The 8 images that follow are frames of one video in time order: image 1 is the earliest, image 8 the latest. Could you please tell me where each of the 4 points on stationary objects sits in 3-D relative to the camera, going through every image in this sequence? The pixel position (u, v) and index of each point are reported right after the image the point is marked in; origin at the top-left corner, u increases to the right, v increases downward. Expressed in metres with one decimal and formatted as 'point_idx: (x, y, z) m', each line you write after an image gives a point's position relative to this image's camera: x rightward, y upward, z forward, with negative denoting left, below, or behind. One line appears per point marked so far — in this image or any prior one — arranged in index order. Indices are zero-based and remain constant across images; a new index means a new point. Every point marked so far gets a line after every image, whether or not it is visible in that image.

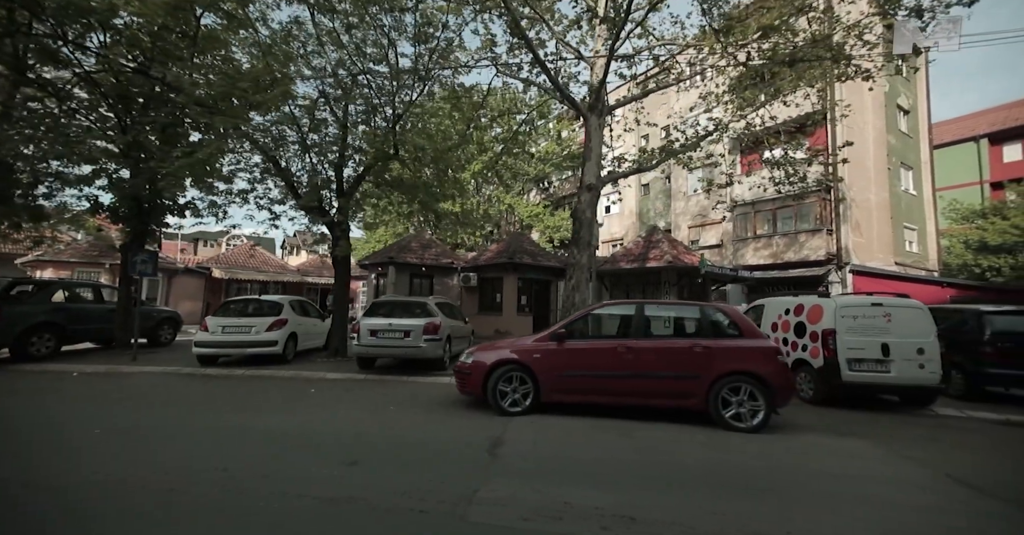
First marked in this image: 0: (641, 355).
0: (+1.6, -1.1, +5.1) m
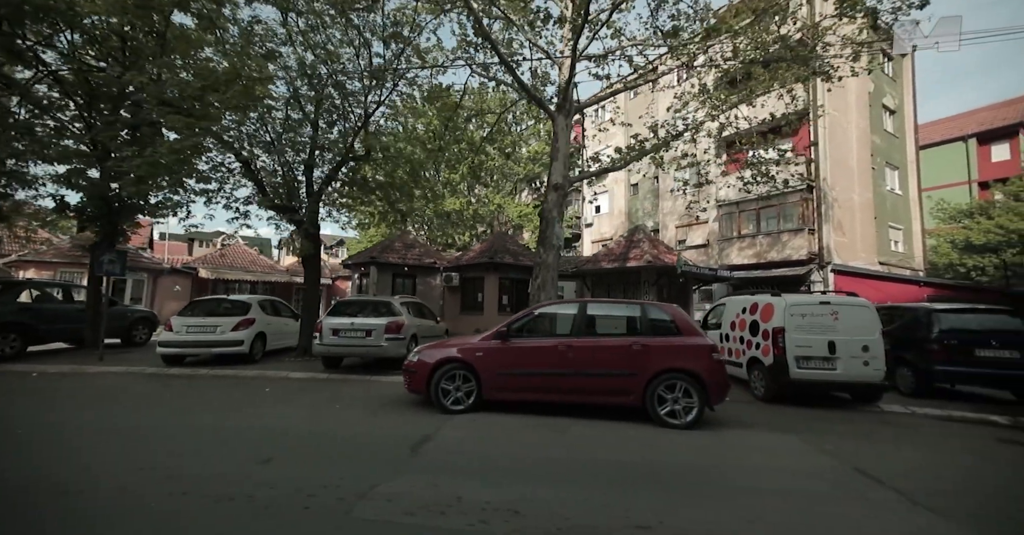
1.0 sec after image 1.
0: (+0.8, -1.0, +5.2) m
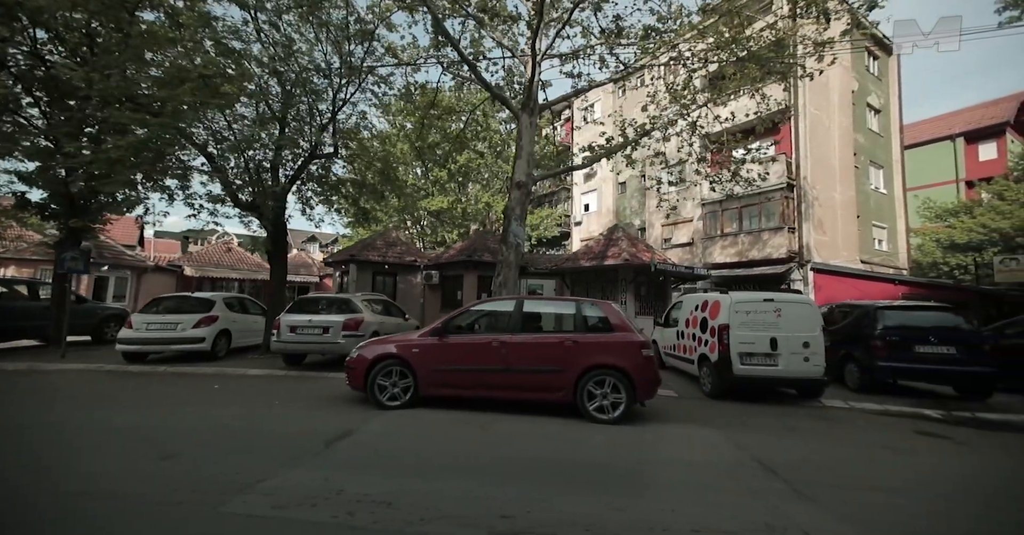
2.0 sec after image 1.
0: (0.0, -1.0, +5.2) m
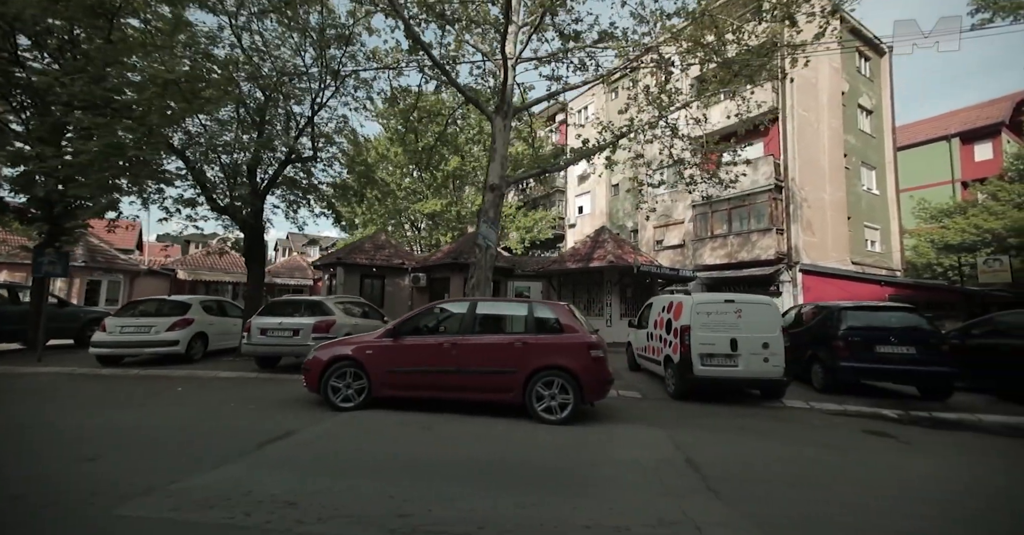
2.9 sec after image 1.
0: (-0.6, -1.0, +5.3) m
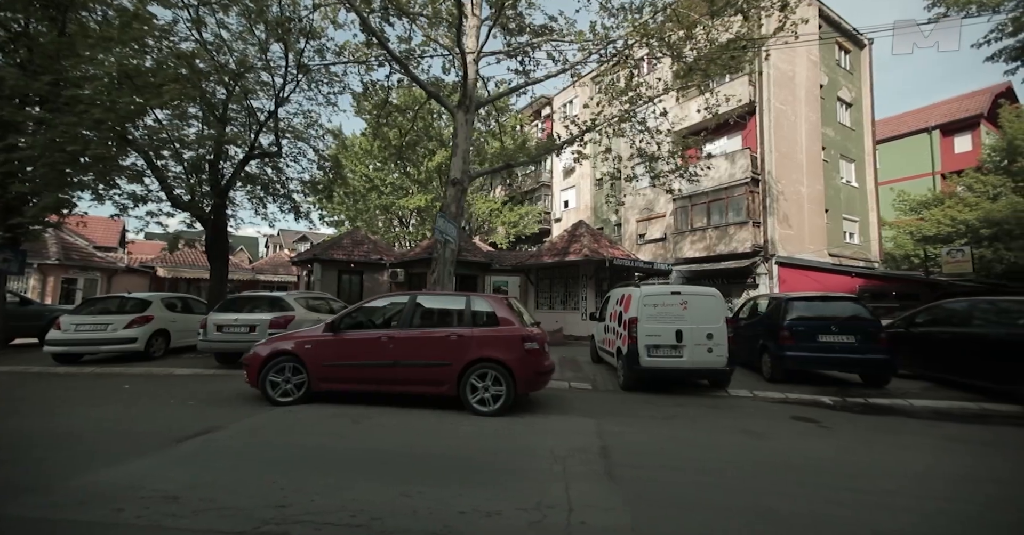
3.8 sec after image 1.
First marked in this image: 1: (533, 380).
0: (-1.4, -1.0, +5.3) m
1: (+0.3, -1.4, +5.1) m
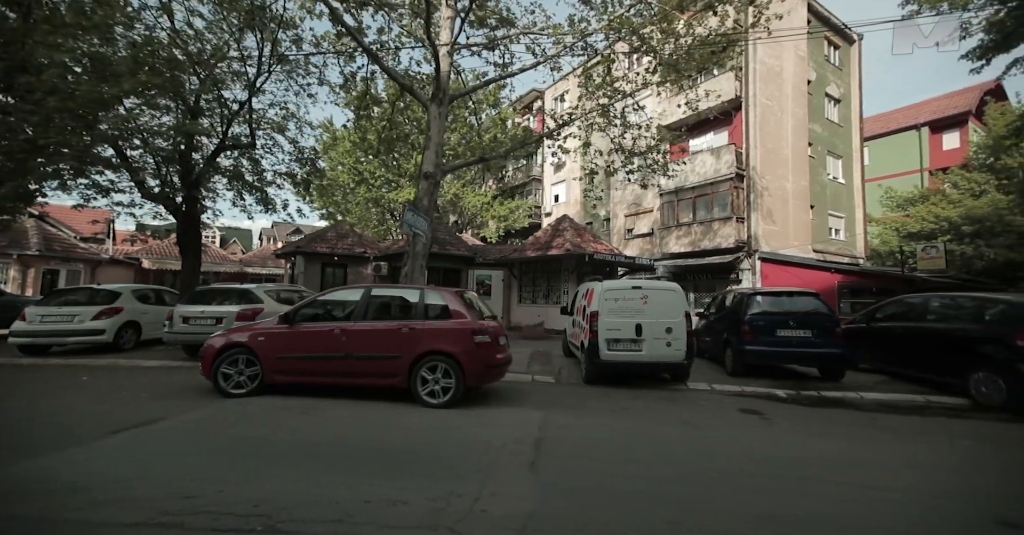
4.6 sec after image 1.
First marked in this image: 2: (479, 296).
0: (-2.0, -0.9, +5.3) m
1: (-0.3, -1.3, +5.2) m
2: (-1.5, -1.3, +19.4) m
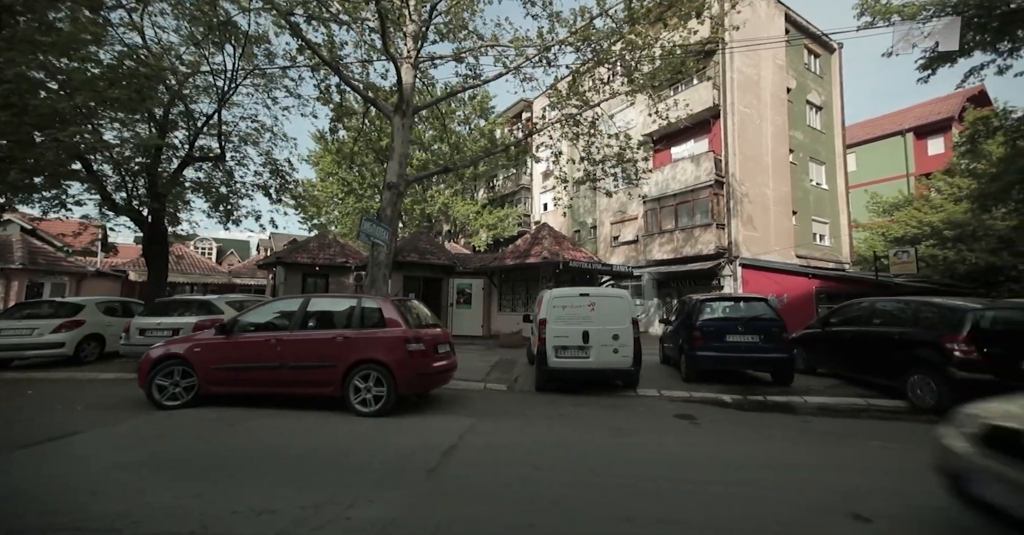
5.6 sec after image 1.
0: (-2.8, -1.0, +5.3) m
1: (-1.2, -1.4, +5.2) m
2: (-2.4, -1.7, +19.4) m
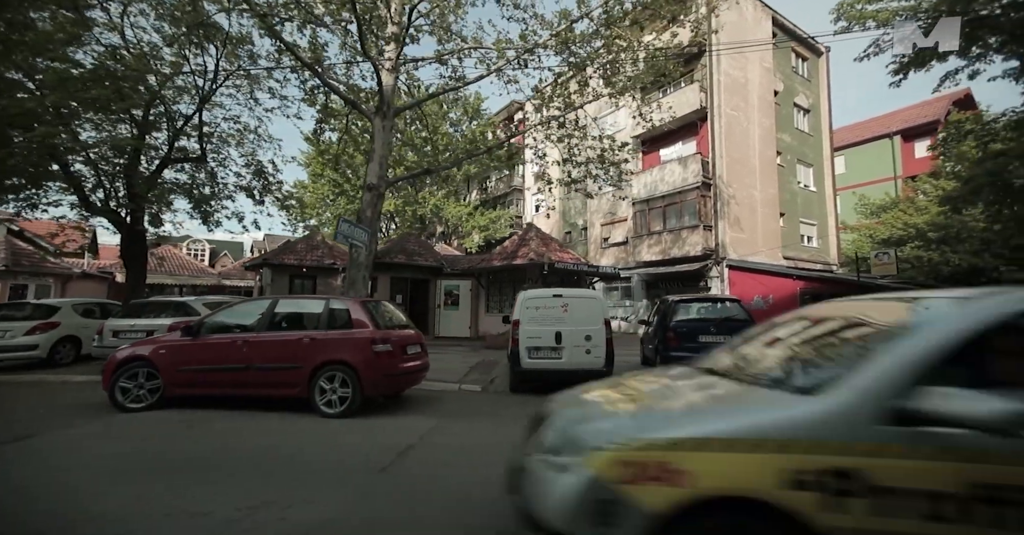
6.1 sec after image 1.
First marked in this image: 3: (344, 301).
0: (-3.2, -1.0, +5.3) m
1: (-1.6, -1.4, +5.2) m
2: (-2.9, -1.8, +19.3) m
3: (-2.2, -0.4, +5.6) m
